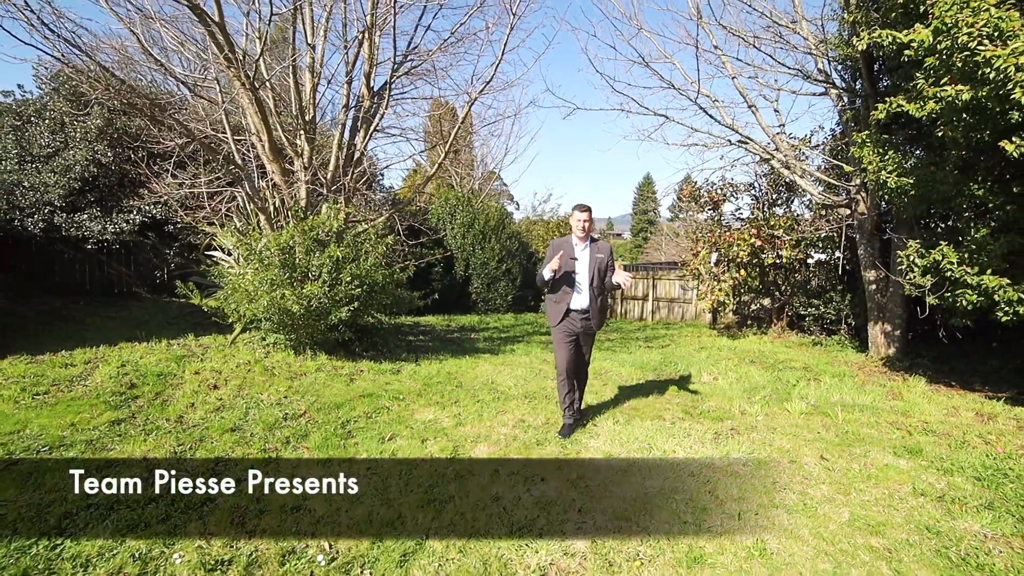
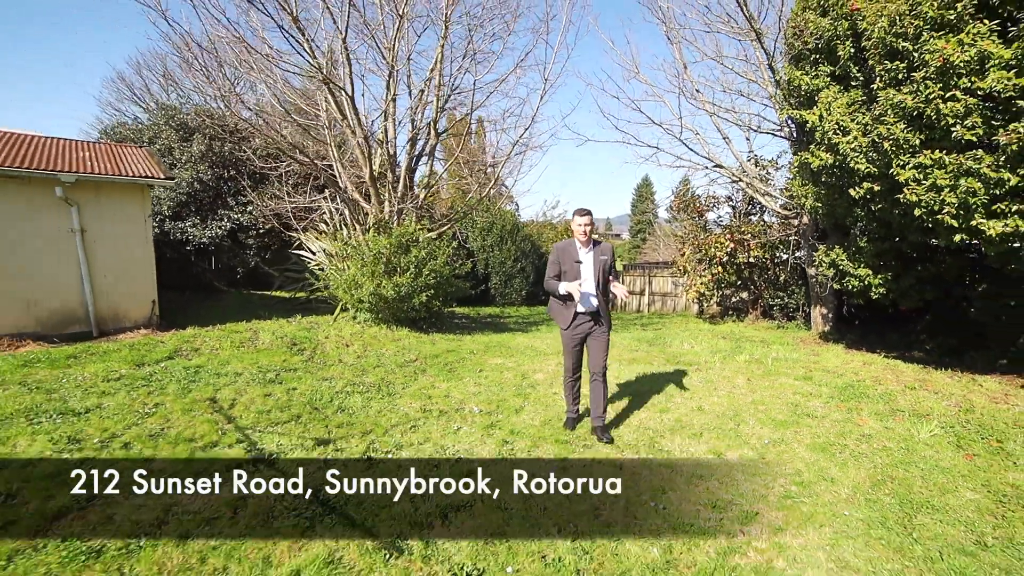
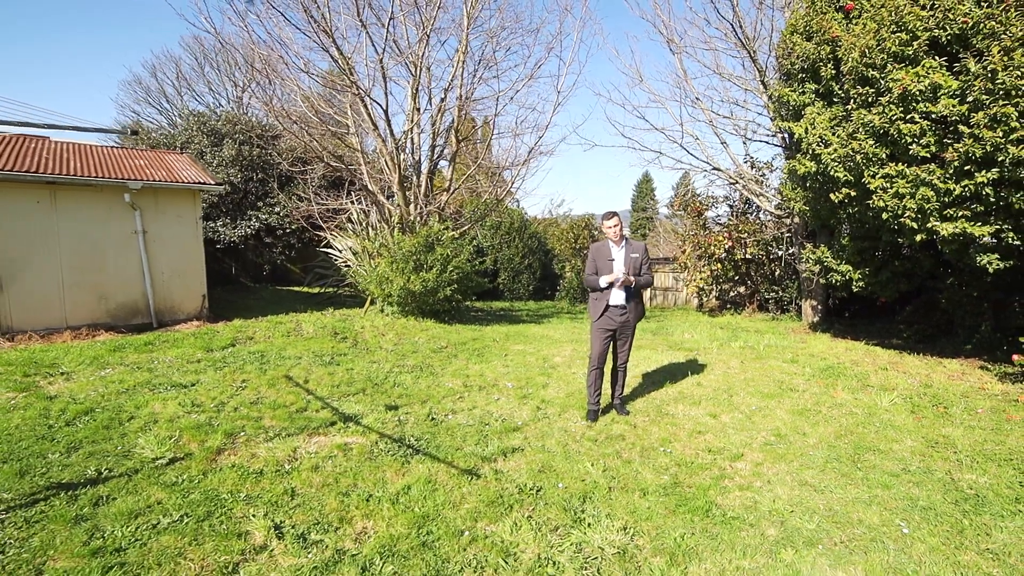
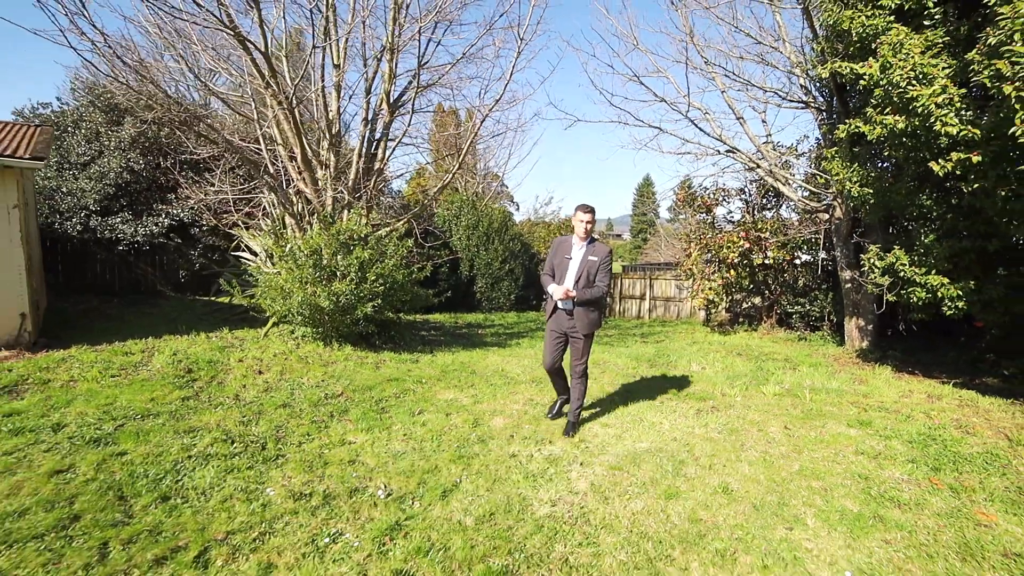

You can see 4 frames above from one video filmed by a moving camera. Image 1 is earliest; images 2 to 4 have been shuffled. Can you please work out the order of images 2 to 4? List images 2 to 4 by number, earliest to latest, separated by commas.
4, 2, 3
